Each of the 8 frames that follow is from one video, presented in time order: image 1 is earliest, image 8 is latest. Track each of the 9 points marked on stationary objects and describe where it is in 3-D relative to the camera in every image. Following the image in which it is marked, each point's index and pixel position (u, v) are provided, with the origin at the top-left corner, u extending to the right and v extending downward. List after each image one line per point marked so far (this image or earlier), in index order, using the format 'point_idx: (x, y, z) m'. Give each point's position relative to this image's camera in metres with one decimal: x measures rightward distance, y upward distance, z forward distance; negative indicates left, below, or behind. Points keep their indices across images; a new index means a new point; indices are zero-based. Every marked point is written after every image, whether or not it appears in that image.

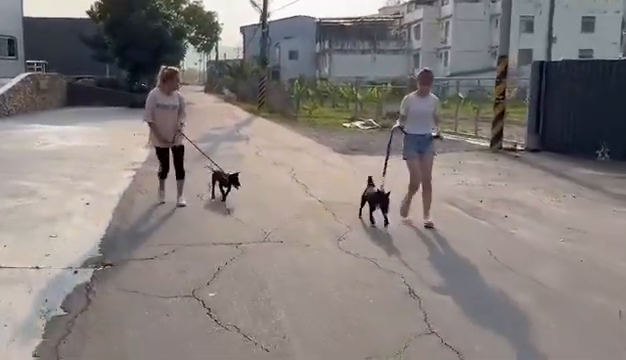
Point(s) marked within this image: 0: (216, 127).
0: (-4.5, +2.8, +13.3) m
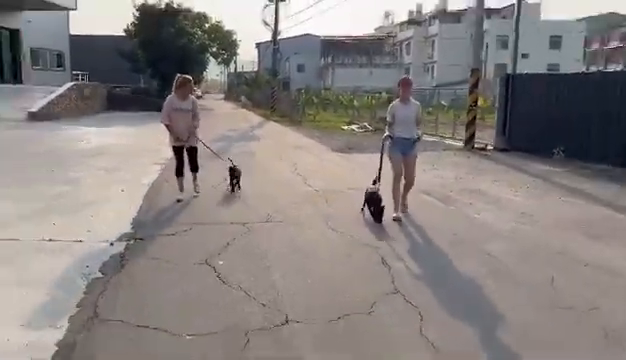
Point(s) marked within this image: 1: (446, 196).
0: (-4.2, +2.8, +14.8) m
1: (+3.3, -0.4, +7.5) m
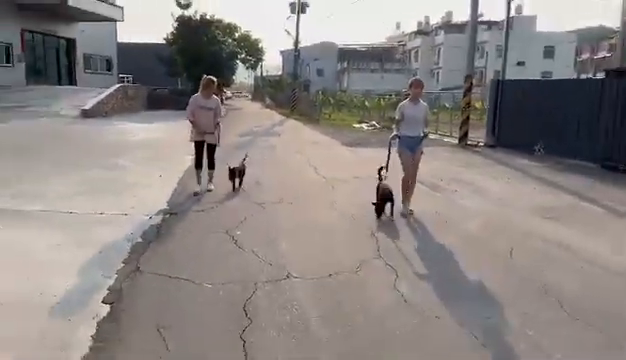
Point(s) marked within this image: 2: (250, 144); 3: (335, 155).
0: (-3.3, +3.1, +16.3) m
1: (+3.5, -0.2, +8.4) m
2: (-2.7, +1.7, +12.4) m
3: (+0.8, +1.1, +11.0) m
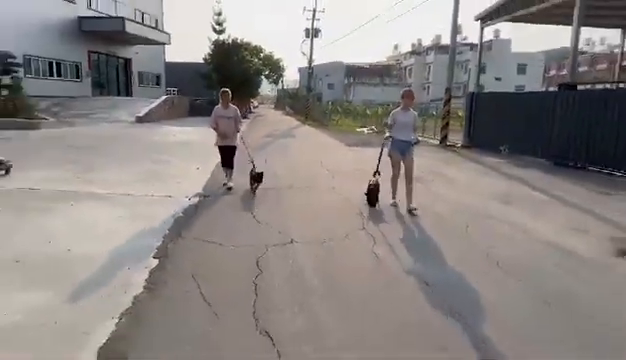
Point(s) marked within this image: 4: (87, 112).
0: (-2.4, +3.1, +18.6) m
1: (+3.6, 0.0, +10.1) m
2: (-2.2, +1.8, +14.6) m
3: (+1.2, +1.2, +12.9) m
4: (-13.4, +4.1, +17.9) m
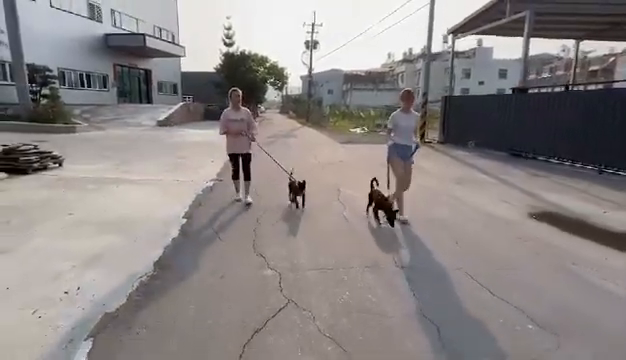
0: (-2.4, +3.3, +20.4) m
1: (+3.5, +0.4, +11.7) m
2: (-2.2, +2.1, +16.5) m
3: (+1.1, +1.5, +14.7) m
4: (-13.3, +4.2, +20.1) m
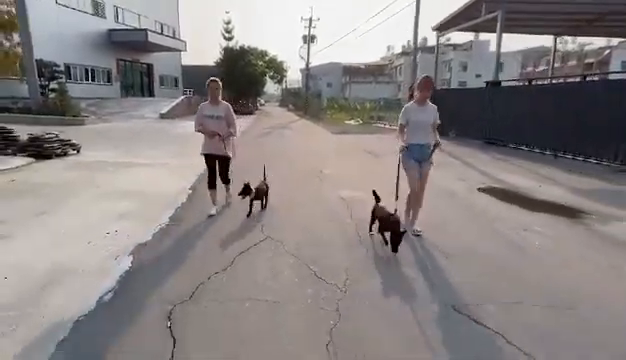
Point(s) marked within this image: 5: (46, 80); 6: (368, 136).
0: (-2.6, +3.9, +21.3) m
1: (+3.2, +0.9, +12.6) m
2: (-2.5, +2.7, +17.3) m
3: (+0.8, +2.0, +15.5) m
4: (-13.6, +4.8, +20.9) m
5: (-16.9, +6.3, +19.0) m
6: (+3.0, +2.2, +15.5) m
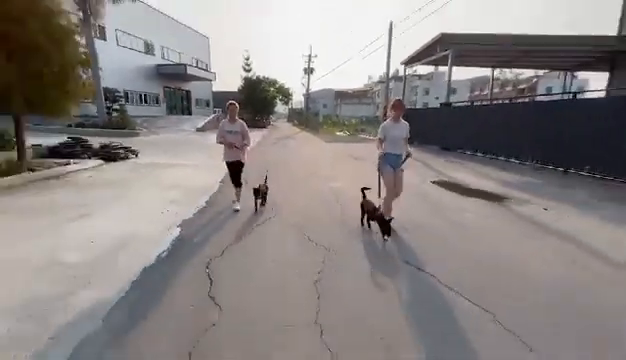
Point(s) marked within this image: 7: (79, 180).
0: (-2.2, +3.5, +24.7) m
1: (+3.2, +0.8, +15.6) m
2: (-2.3, +2.4, +20.6) m
3: (+1.0, +1.8, +18.7) m
4: (-13.2, +4.4, +24.8) m
5: (-16.6, +6.0, +23.1) m
6: (+3.1, +2.0, +18.5) m
7: (-6.2, 0.0, +7.9) m
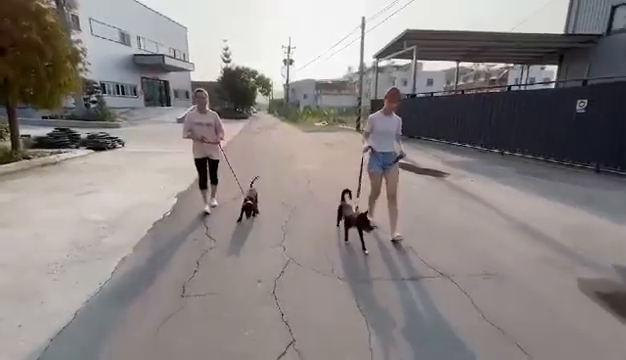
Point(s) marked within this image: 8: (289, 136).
0: (-3.9, +4.3, +25.2) m
1: (+2.0, +1.5, +16.6) m
2: (-3.7, +3.1, +21.3) m
3: (-0.4, +2.6, +19.5) m
4: (-14.9, +5.1, +24.7) m
5: (-18.2, +6.6, +22.8) m
6: (+1.8, +2.8, +19.4) m
7: (-6.8, +0.4, +8.4) m
8: (-1.7, +2.7, +20.0) m
